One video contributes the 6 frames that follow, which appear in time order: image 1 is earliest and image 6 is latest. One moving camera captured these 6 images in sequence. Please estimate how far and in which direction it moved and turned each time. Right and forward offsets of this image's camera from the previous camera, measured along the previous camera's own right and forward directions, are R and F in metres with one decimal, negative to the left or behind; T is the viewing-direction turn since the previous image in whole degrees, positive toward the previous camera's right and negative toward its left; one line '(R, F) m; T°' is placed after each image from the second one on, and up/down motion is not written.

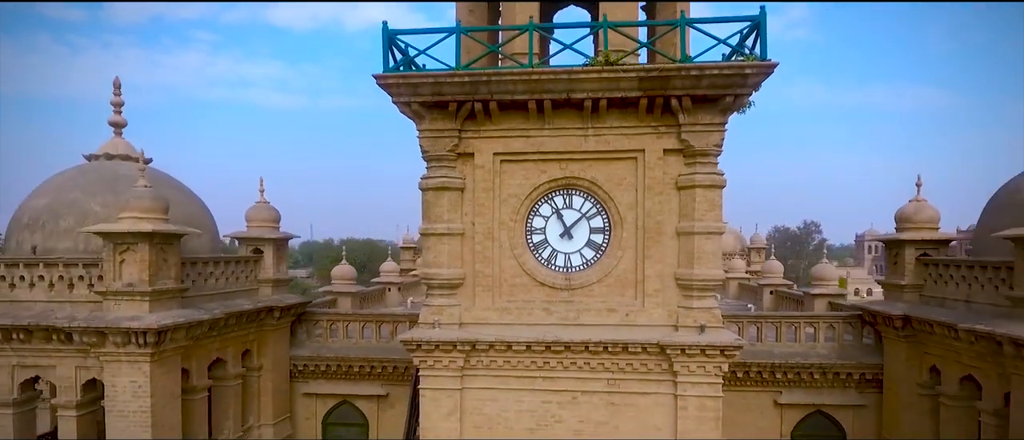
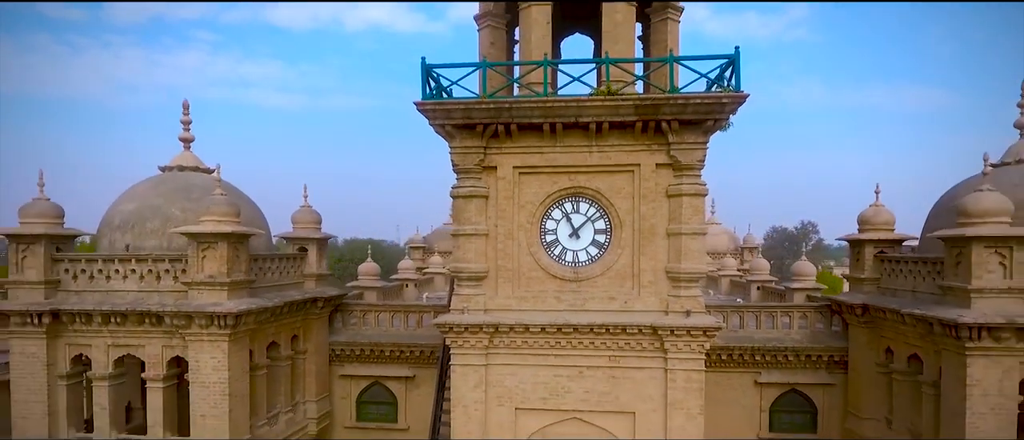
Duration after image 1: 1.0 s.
(-0.3, -1.6) m; 0°
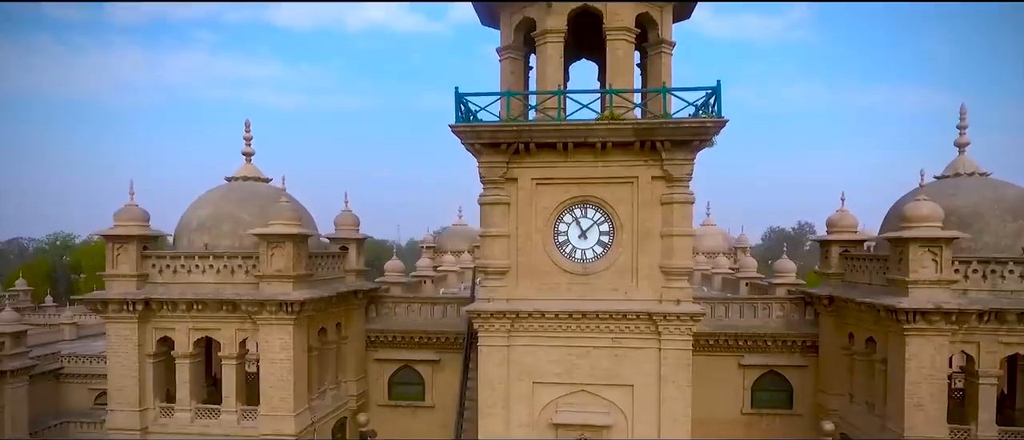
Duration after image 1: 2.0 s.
(-0.4, -1.9) m; 0°
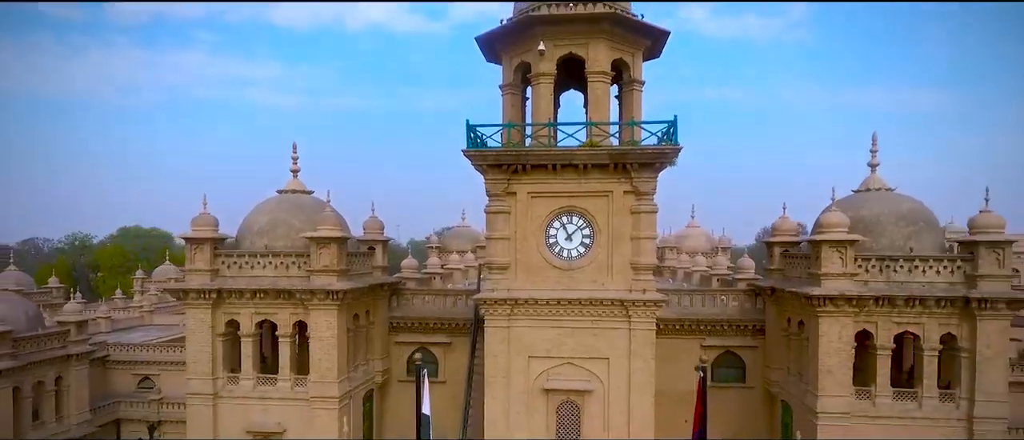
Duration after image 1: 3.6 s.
(0.0, -3.0) m; 0°
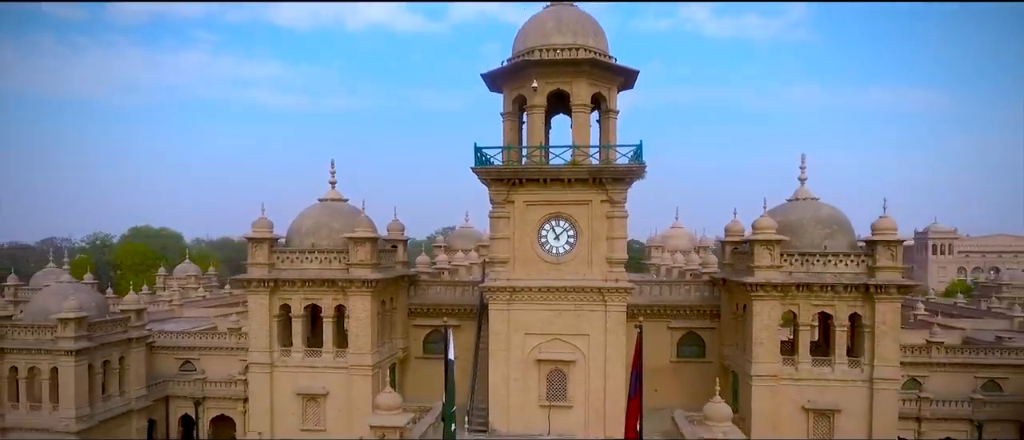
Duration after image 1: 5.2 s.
(0.0, -3.6) m; 0°
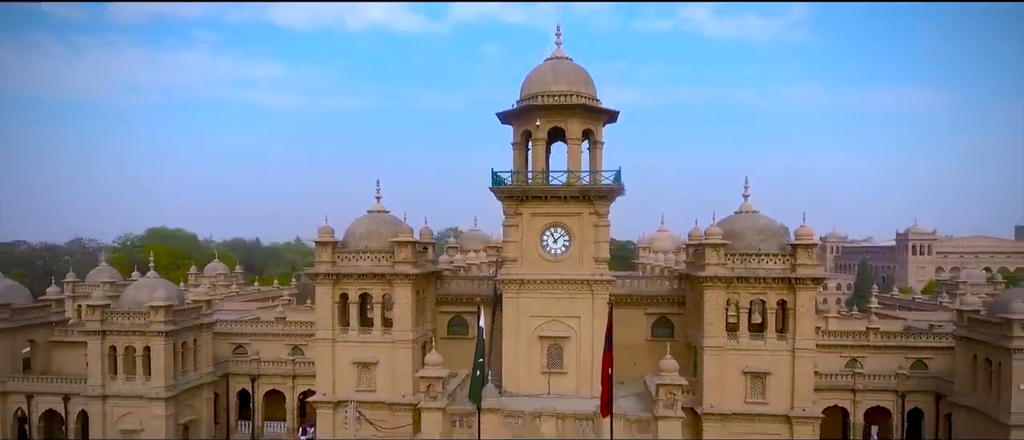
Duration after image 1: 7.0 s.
(-0.3, -5.4) m; 0°
